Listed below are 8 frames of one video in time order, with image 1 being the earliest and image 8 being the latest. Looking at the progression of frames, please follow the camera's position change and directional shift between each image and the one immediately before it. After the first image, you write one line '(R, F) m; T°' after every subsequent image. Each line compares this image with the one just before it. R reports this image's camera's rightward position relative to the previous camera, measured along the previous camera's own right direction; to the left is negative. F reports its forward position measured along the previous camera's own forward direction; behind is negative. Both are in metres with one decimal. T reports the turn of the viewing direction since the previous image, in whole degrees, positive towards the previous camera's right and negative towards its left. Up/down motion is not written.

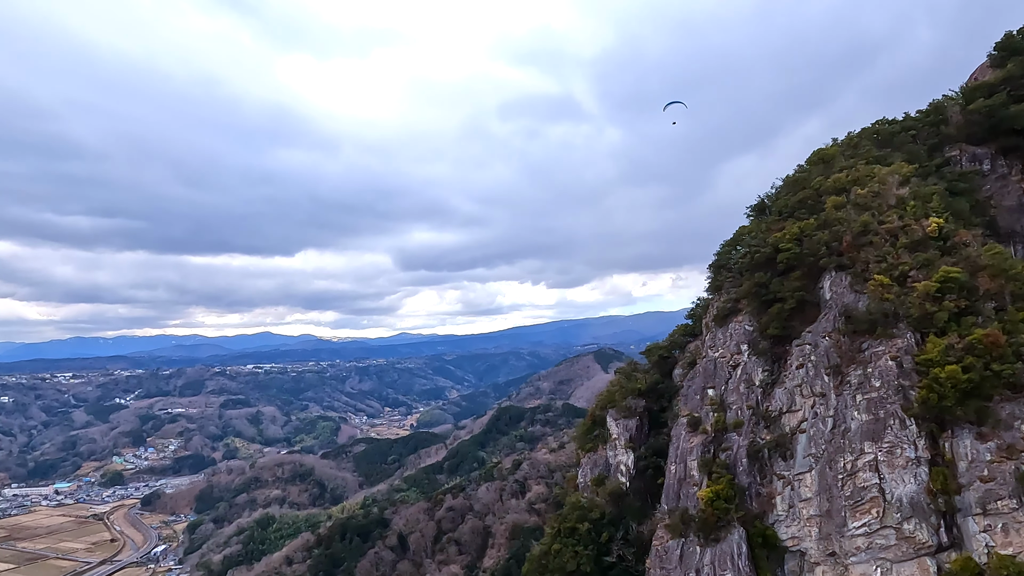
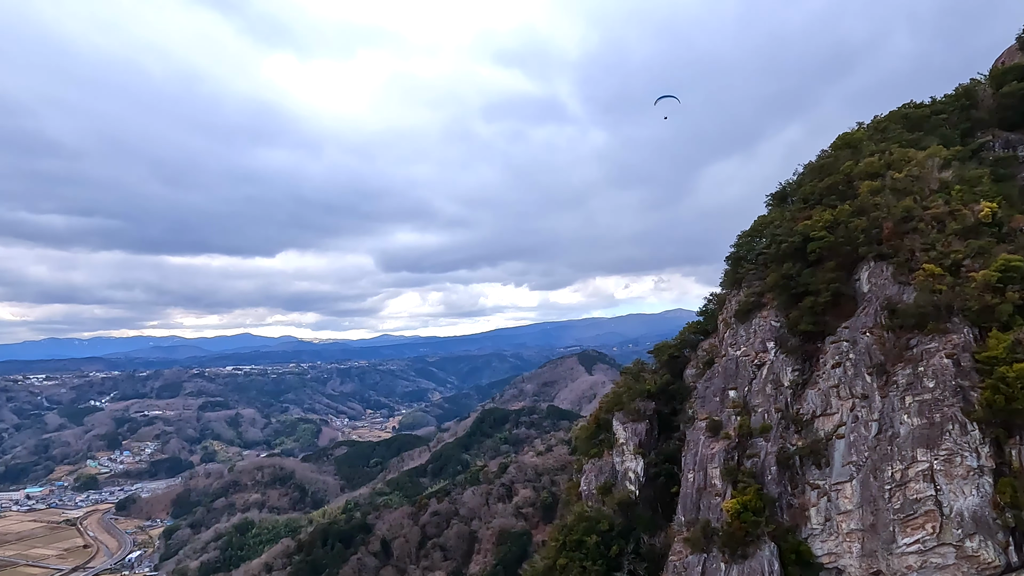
(-0.9, +2.6) m; +2°
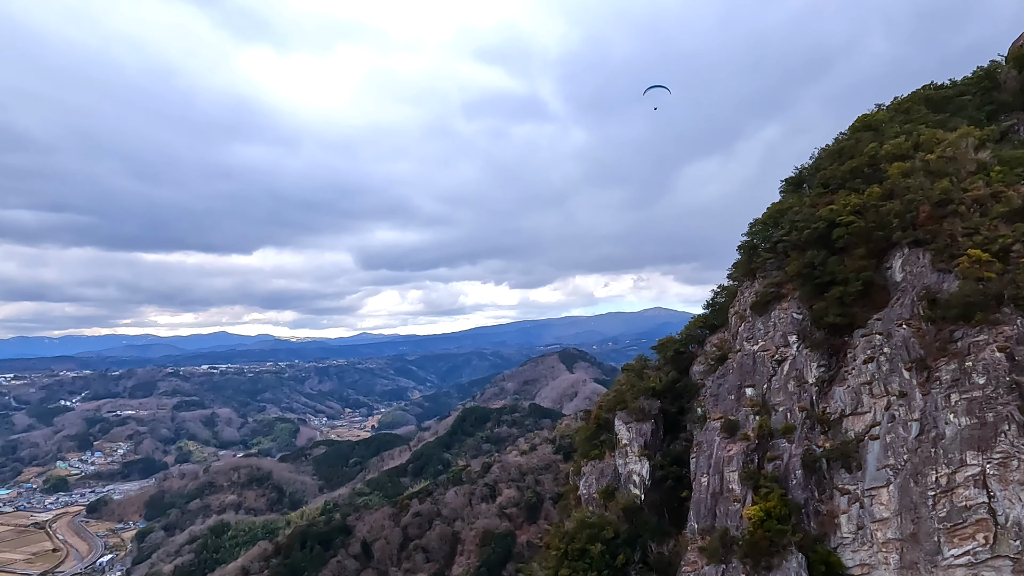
(-0.8, +2.2) m; +2°
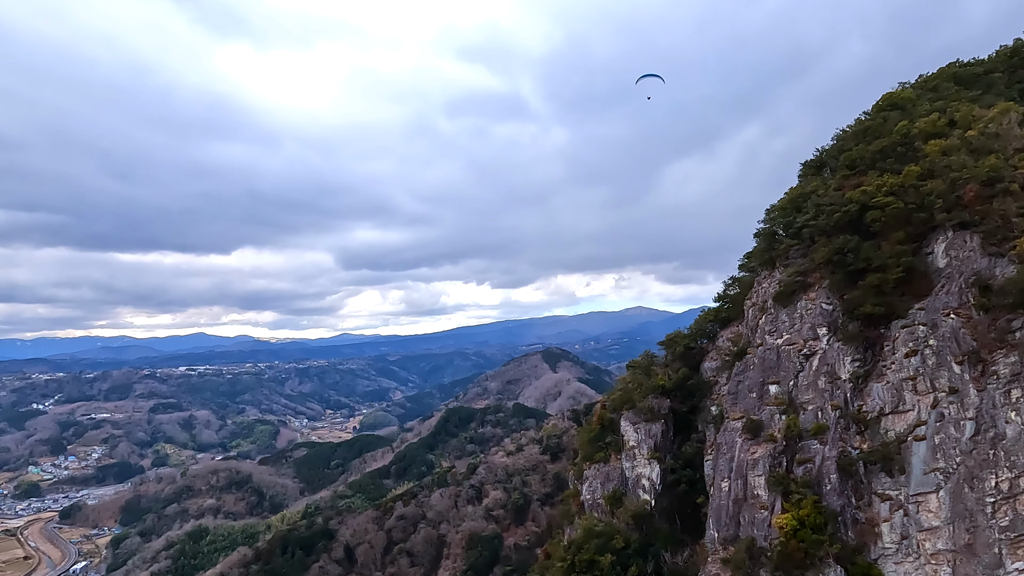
(-0.8, +2.2) m; +2°
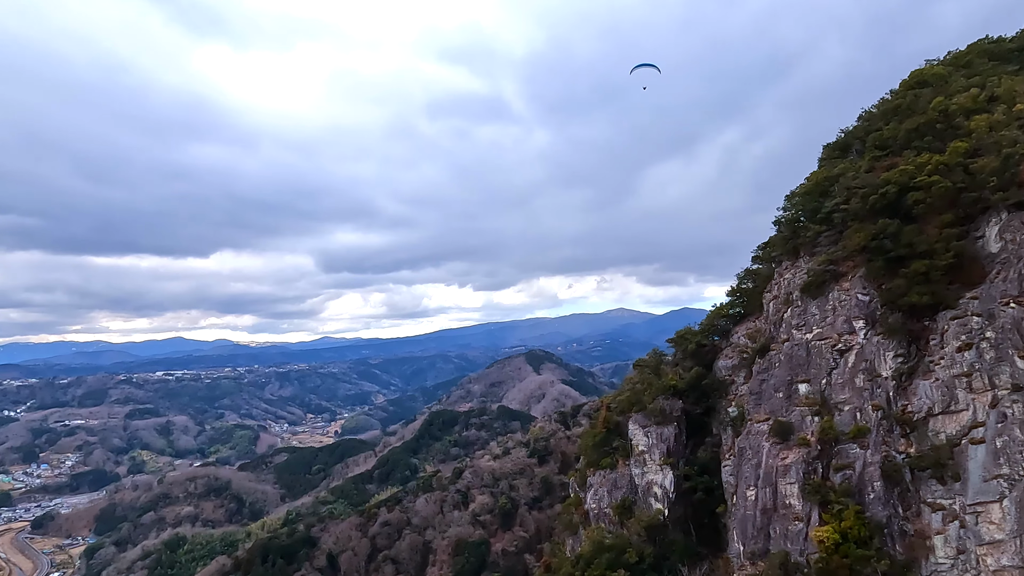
(-0.8, +2.2) m; +2°
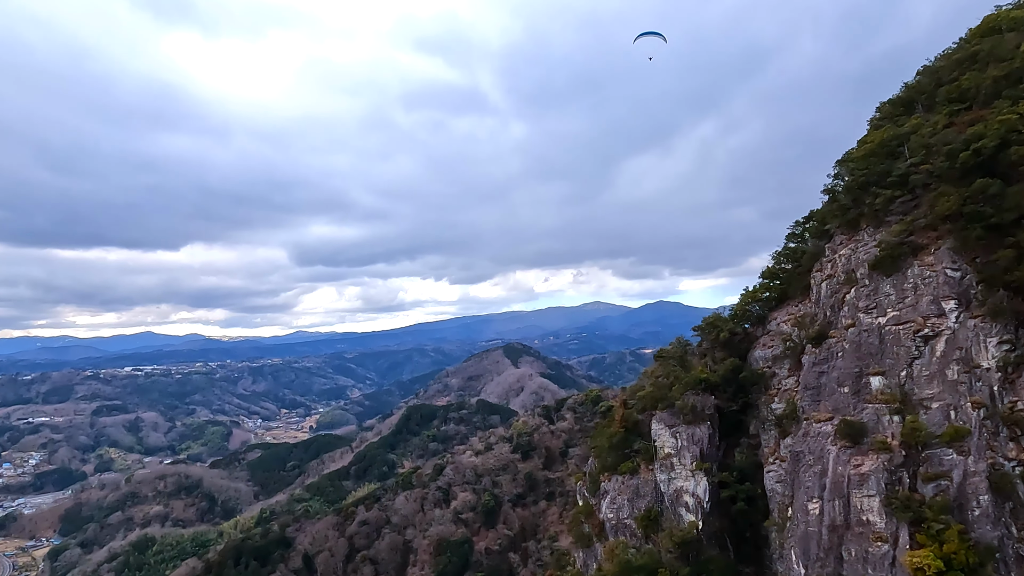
(-1.2, +3.8) m; +2°
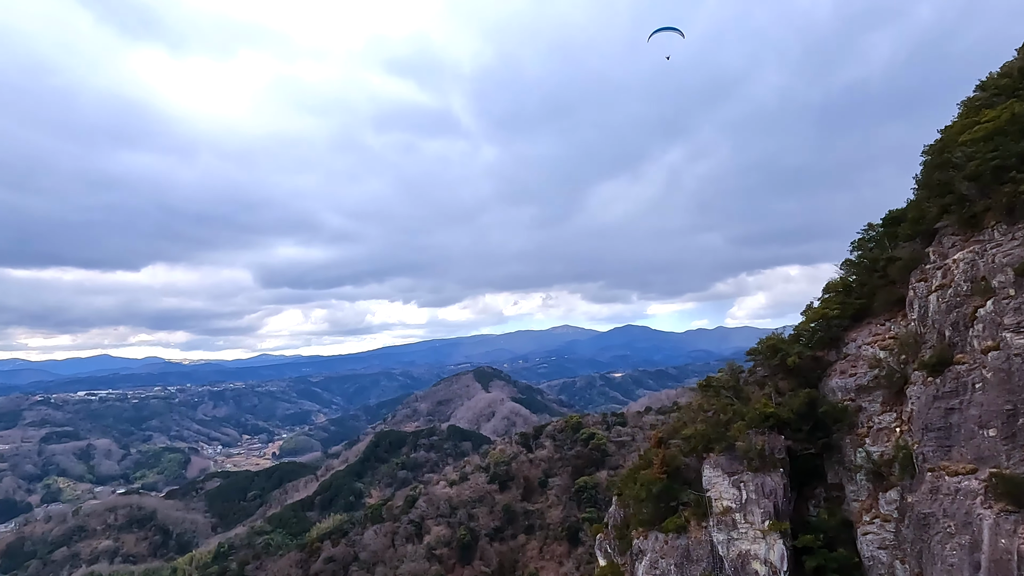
(-1.6, +4.9) m; +3°
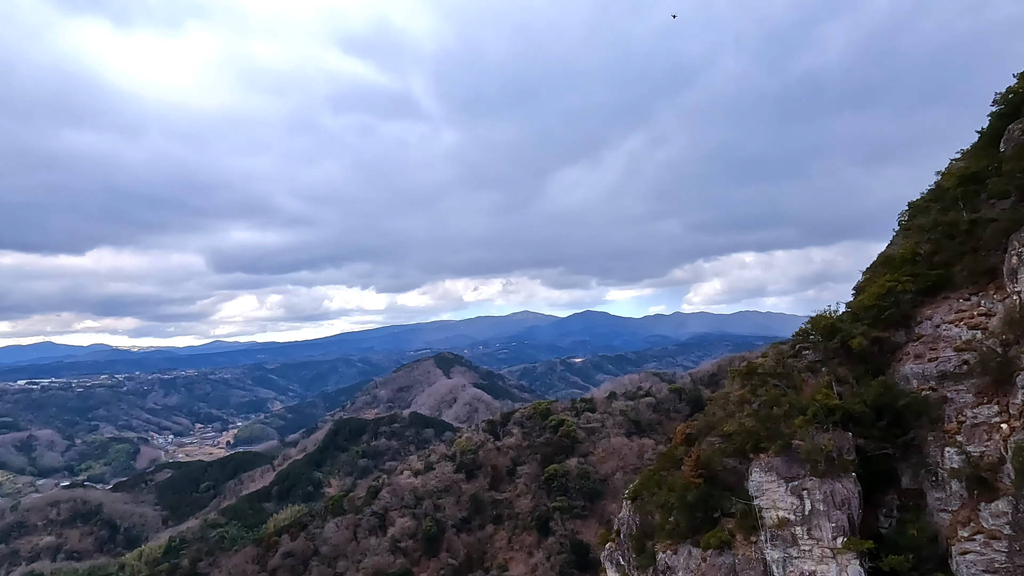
(-1.3, +3.9) m; +3°
